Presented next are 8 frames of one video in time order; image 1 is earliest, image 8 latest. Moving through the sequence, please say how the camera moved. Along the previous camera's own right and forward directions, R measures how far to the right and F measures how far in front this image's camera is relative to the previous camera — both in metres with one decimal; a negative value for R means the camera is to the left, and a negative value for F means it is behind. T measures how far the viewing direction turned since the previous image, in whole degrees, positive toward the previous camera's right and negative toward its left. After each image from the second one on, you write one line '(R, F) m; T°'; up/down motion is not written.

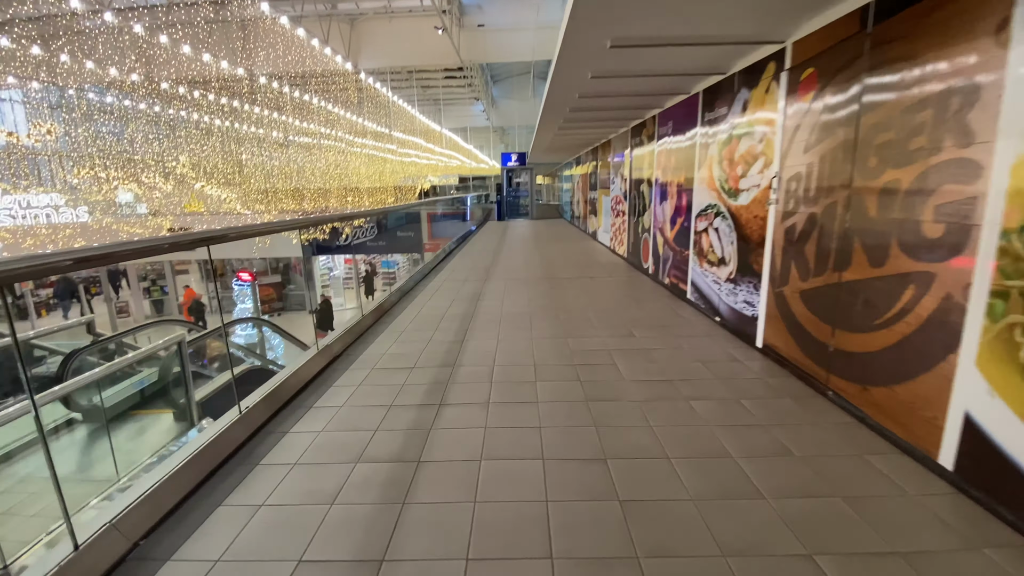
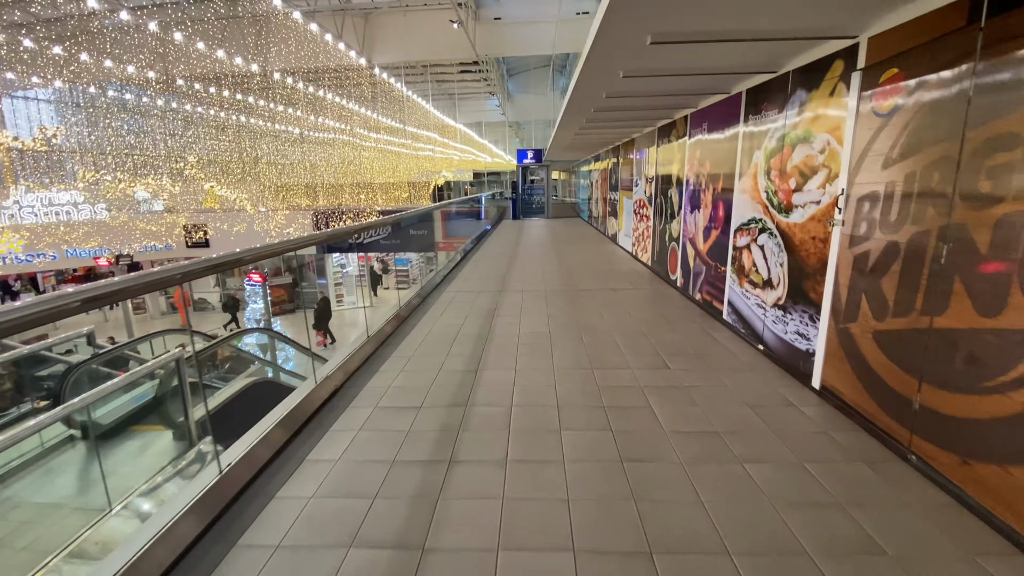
(0.0, +0.3) m; -2°
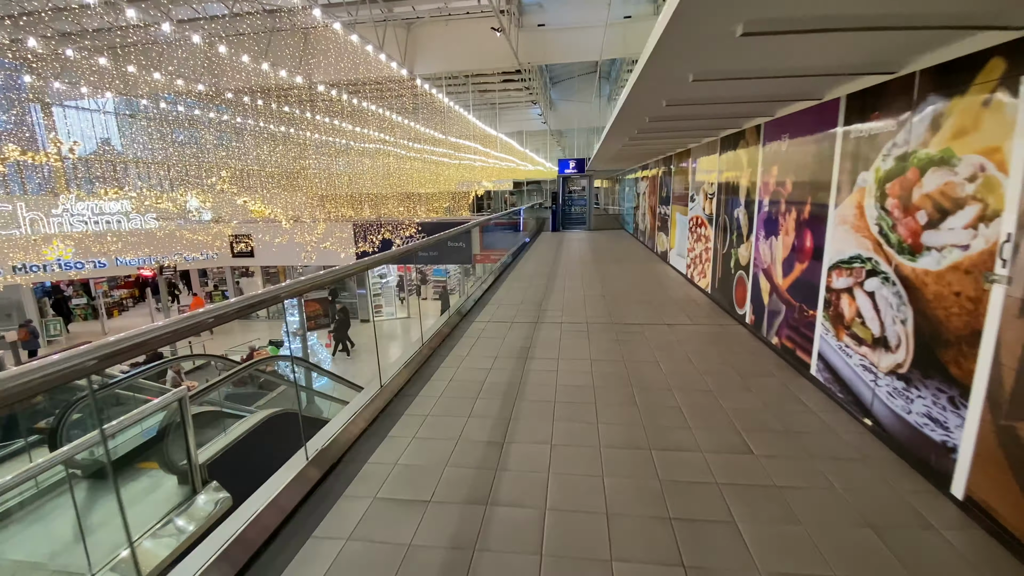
(0.0, +0.5) m; -5°
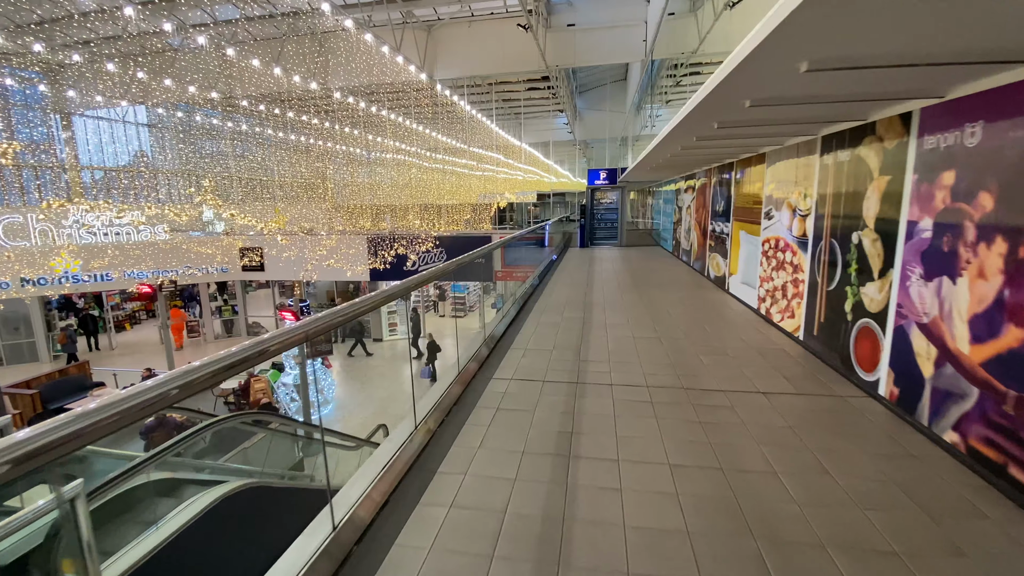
(-0.1, +1.0) m; -3°
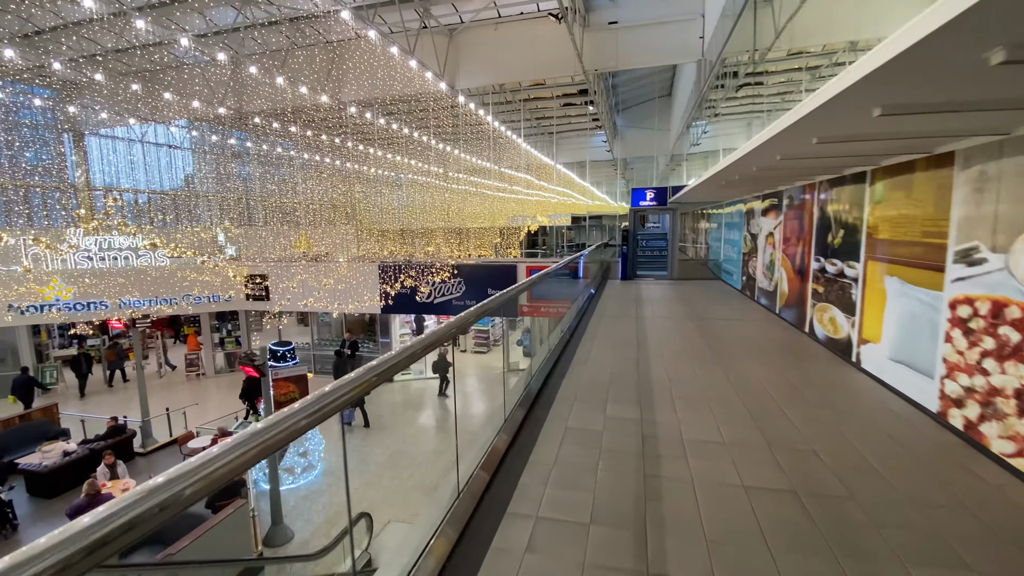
(+0.1, +1.7) m; -4°
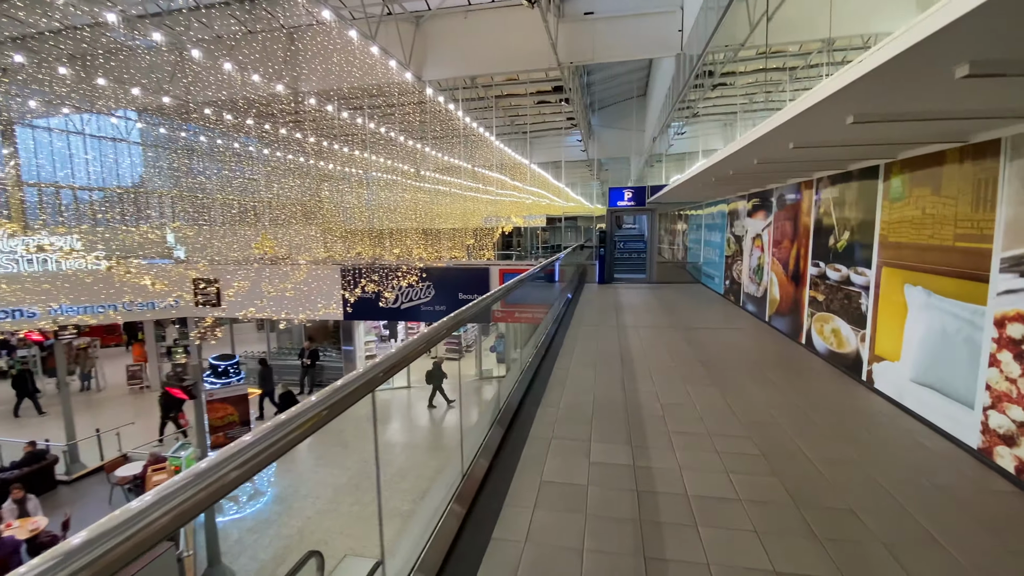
(+0.1, +0.6) m; +3°
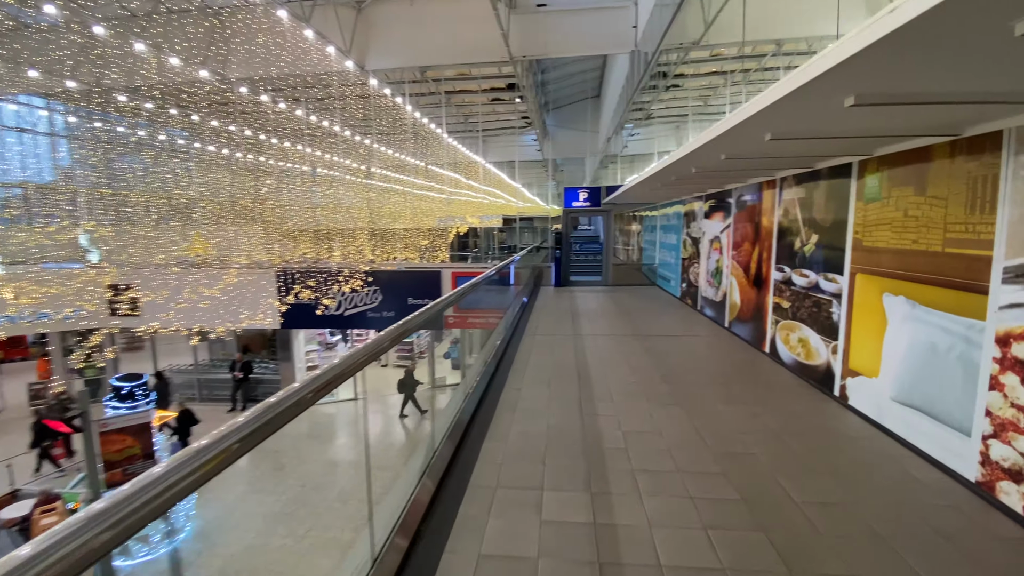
(+0.1, +0.4) m; +5°
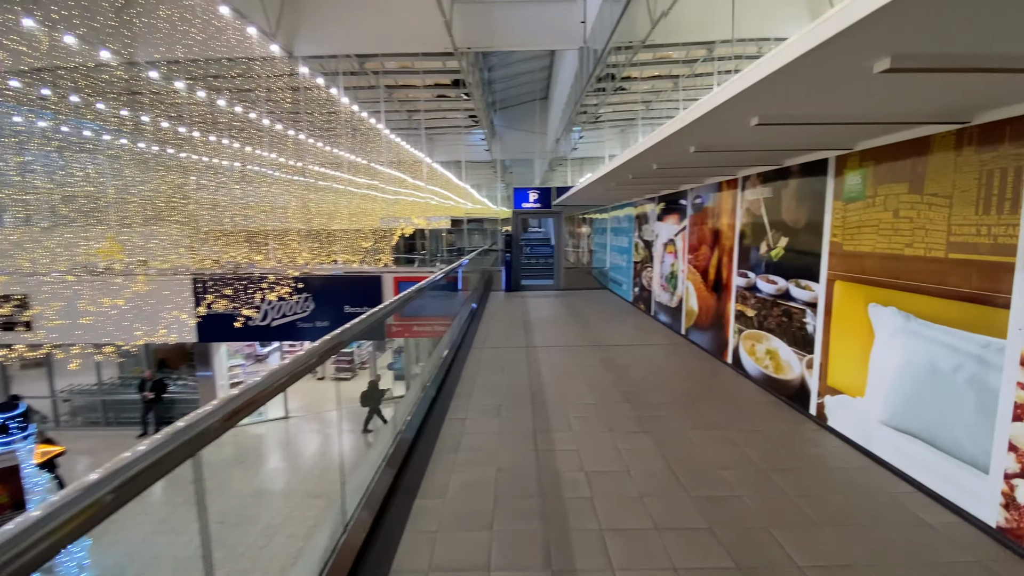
(+0.1, +0.5) m; +6°
